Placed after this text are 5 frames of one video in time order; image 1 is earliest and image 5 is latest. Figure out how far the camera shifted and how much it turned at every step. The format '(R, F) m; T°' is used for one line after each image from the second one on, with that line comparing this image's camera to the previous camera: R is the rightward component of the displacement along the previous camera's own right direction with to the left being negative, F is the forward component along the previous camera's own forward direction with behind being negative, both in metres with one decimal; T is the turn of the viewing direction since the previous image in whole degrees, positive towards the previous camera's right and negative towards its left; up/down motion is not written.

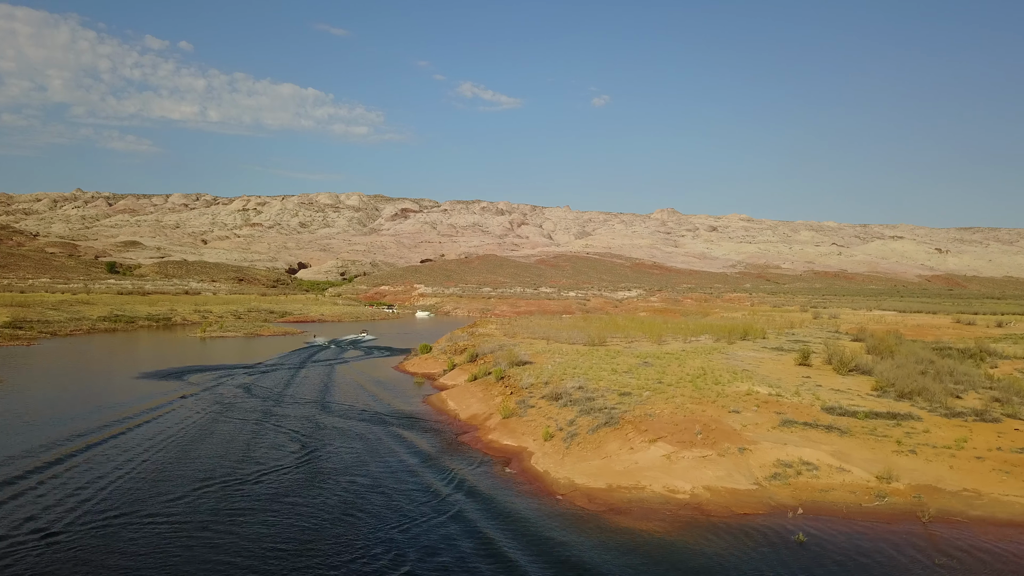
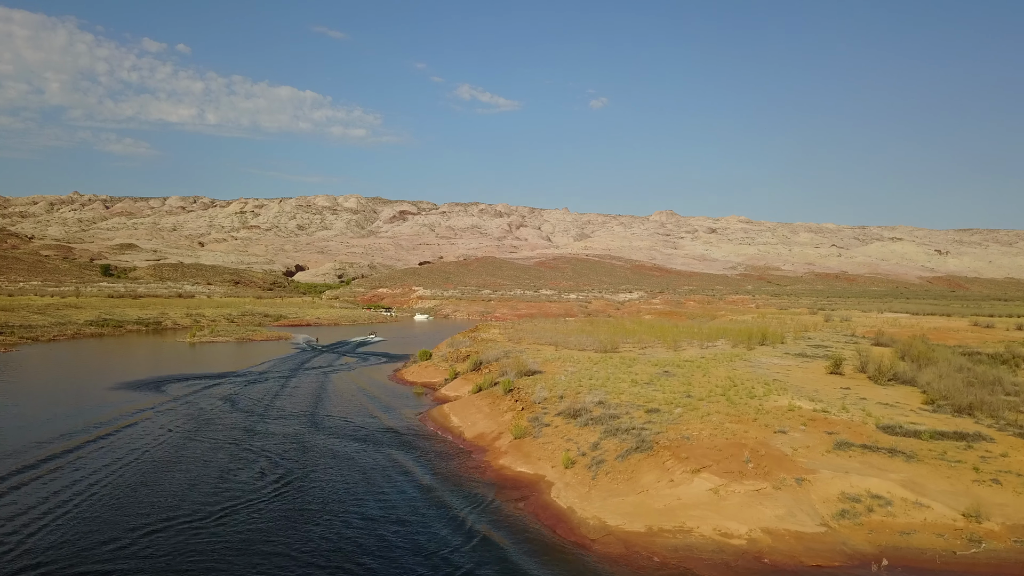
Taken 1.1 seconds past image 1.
(-0.3, +1.5) m; 0°
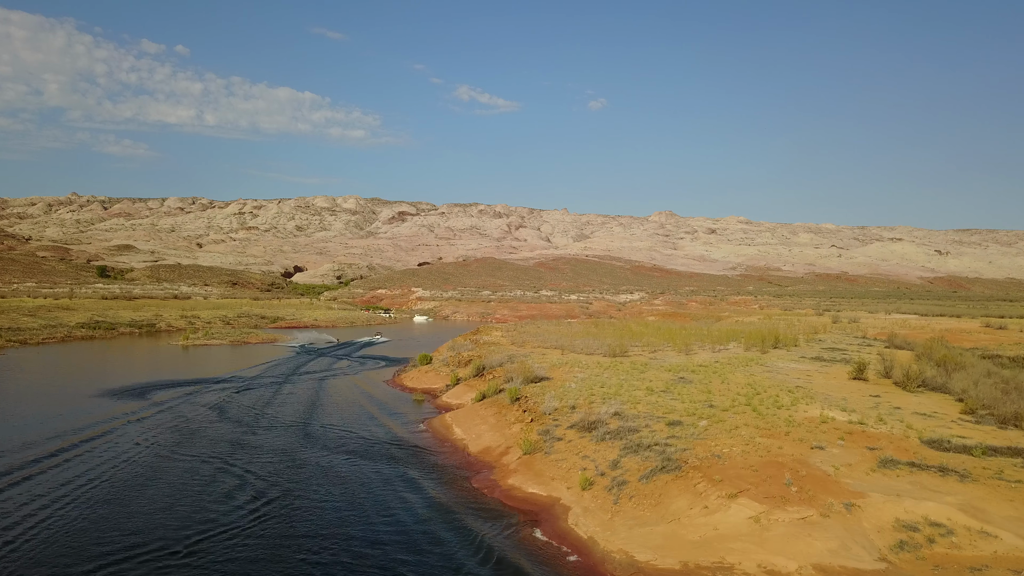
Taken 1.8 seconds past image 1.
(-0.2, +1.0) m; 0°
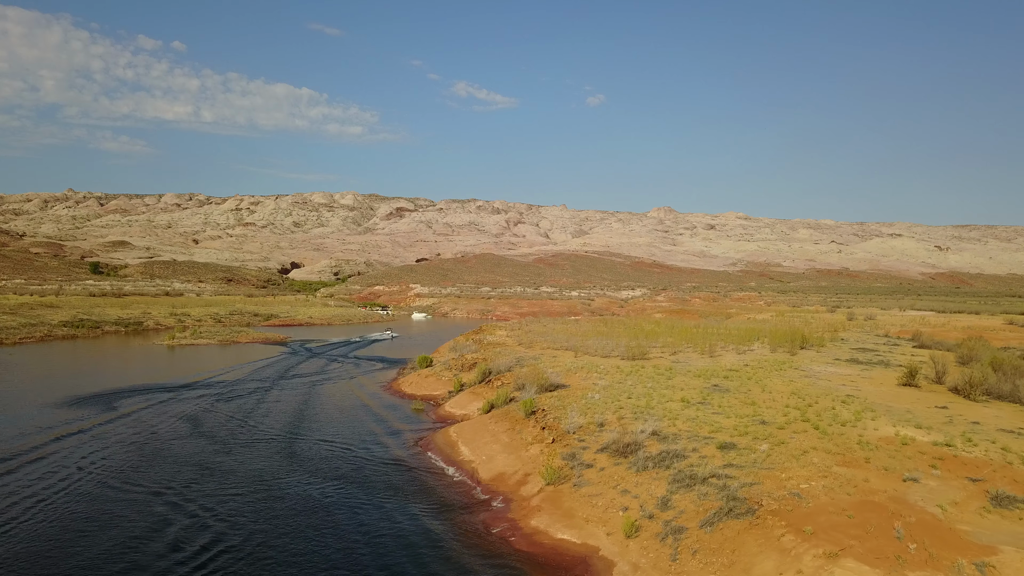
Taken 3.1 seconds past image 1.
(-0.3, +1.8) m; 0°
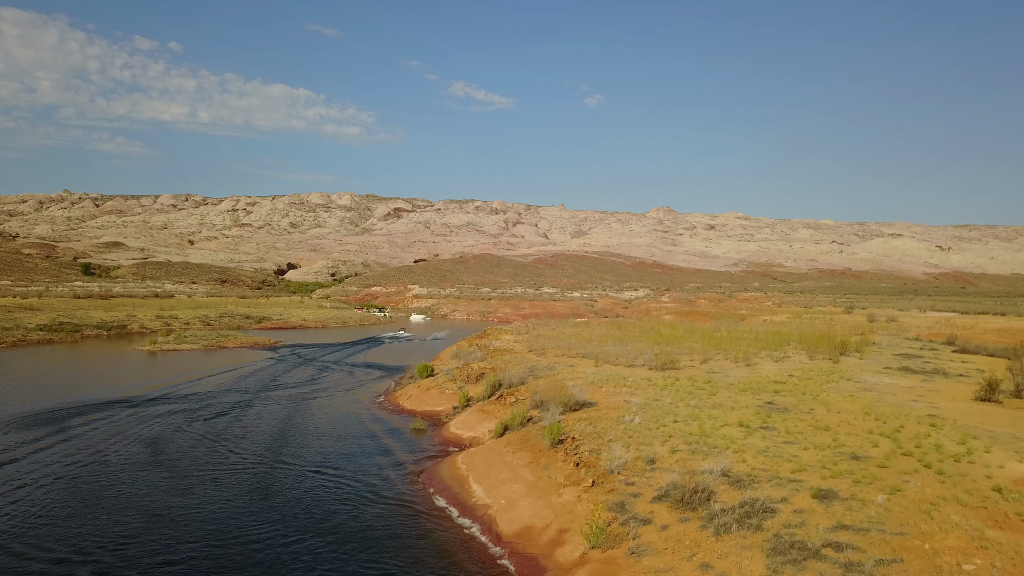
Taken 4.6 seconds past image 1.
(-0.4, +2.1) m; 0°
